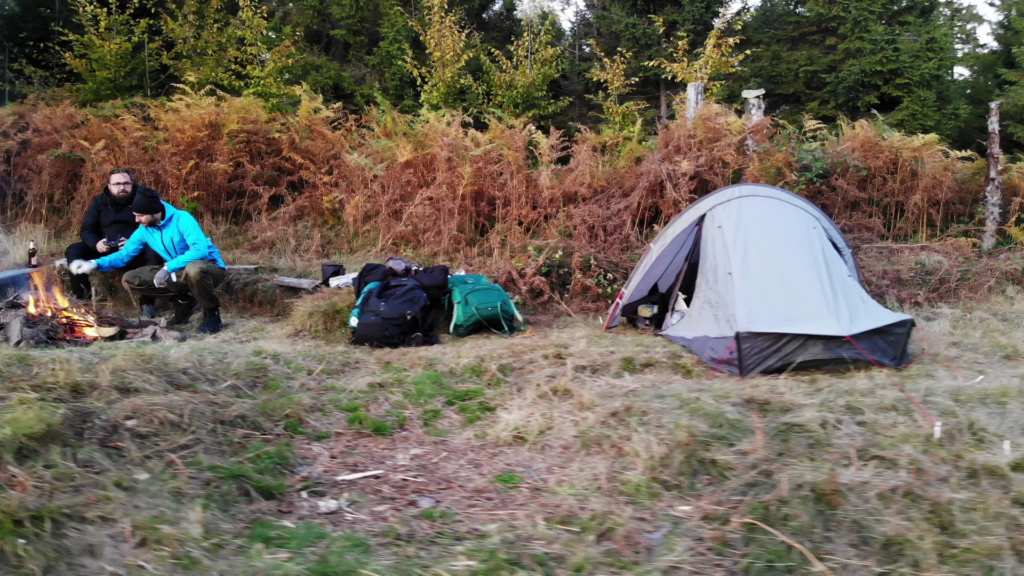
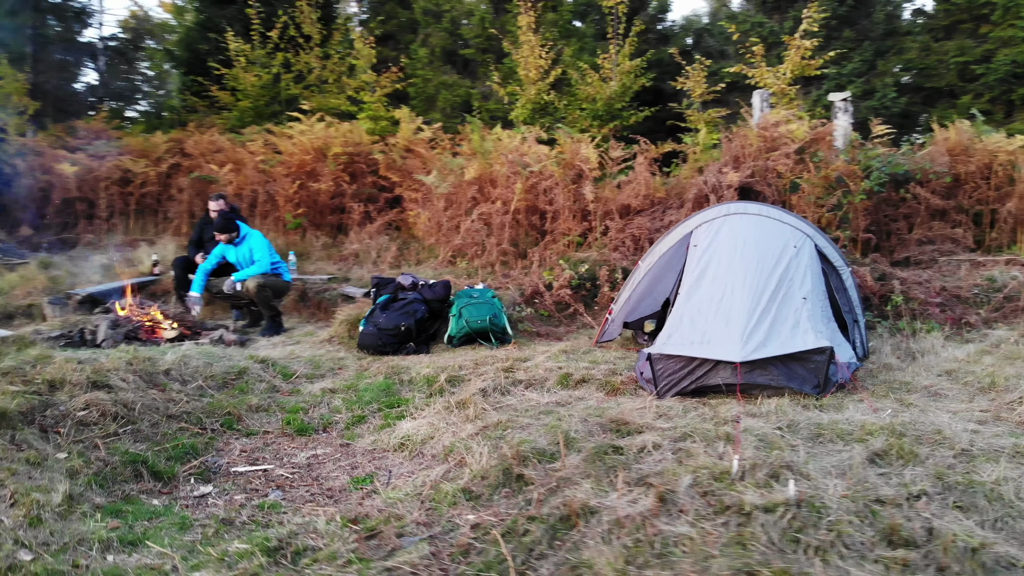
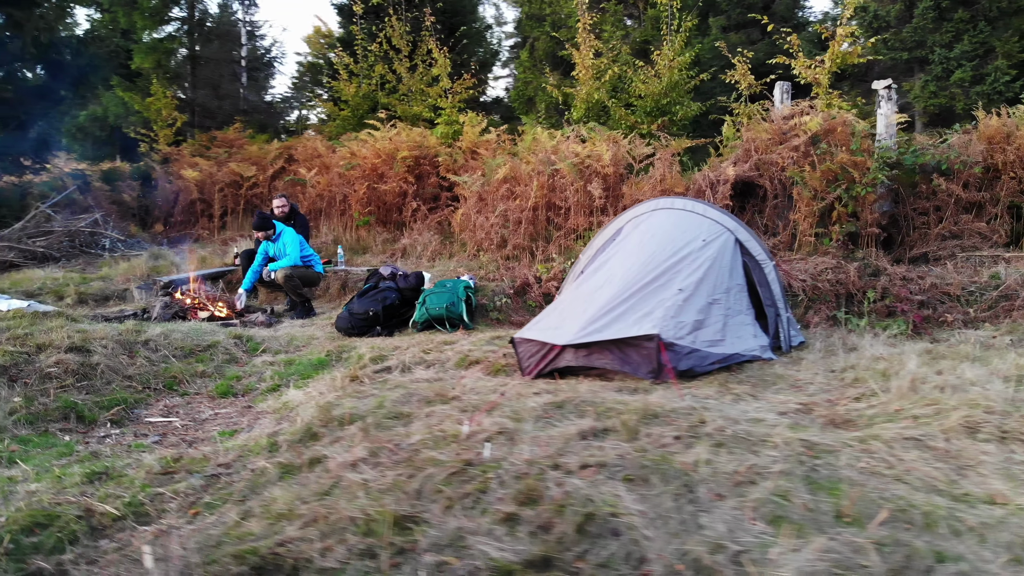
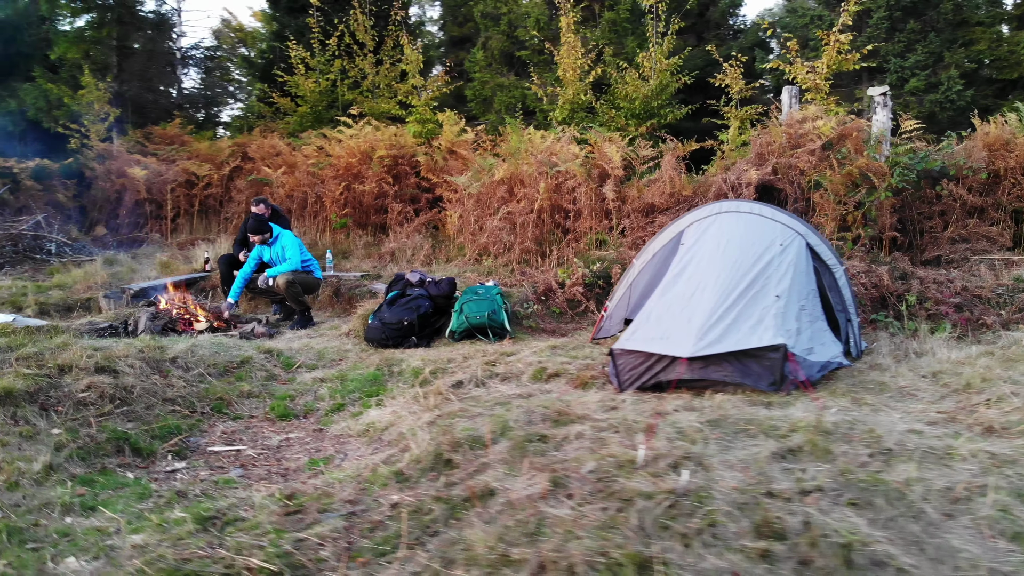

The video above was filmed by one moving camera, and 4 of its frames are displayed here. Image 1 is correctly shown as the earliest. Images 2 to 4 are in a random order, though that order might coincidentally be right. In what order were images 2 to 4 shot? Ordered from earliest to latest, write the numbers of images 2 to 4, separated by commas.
2, 4, 3
